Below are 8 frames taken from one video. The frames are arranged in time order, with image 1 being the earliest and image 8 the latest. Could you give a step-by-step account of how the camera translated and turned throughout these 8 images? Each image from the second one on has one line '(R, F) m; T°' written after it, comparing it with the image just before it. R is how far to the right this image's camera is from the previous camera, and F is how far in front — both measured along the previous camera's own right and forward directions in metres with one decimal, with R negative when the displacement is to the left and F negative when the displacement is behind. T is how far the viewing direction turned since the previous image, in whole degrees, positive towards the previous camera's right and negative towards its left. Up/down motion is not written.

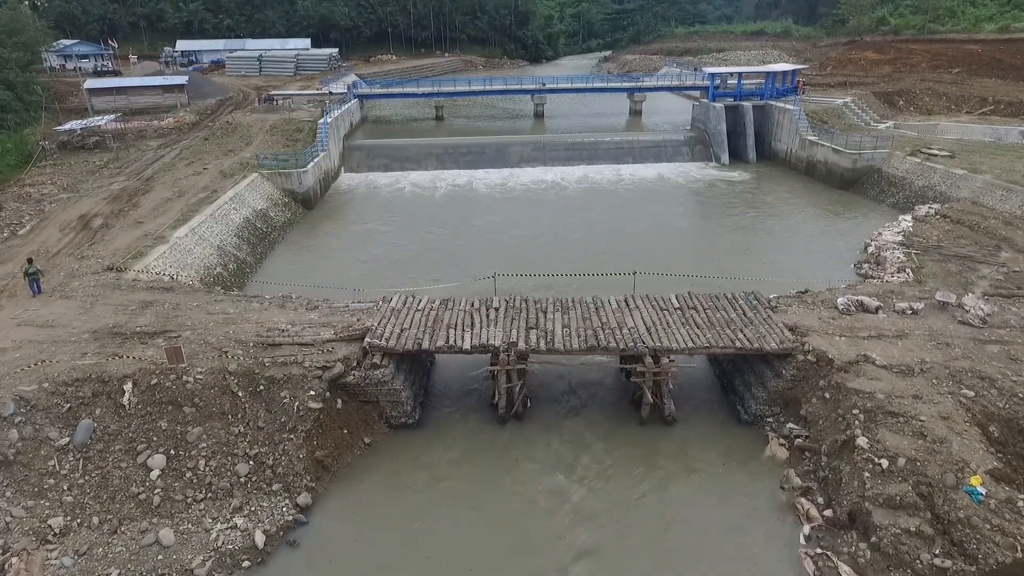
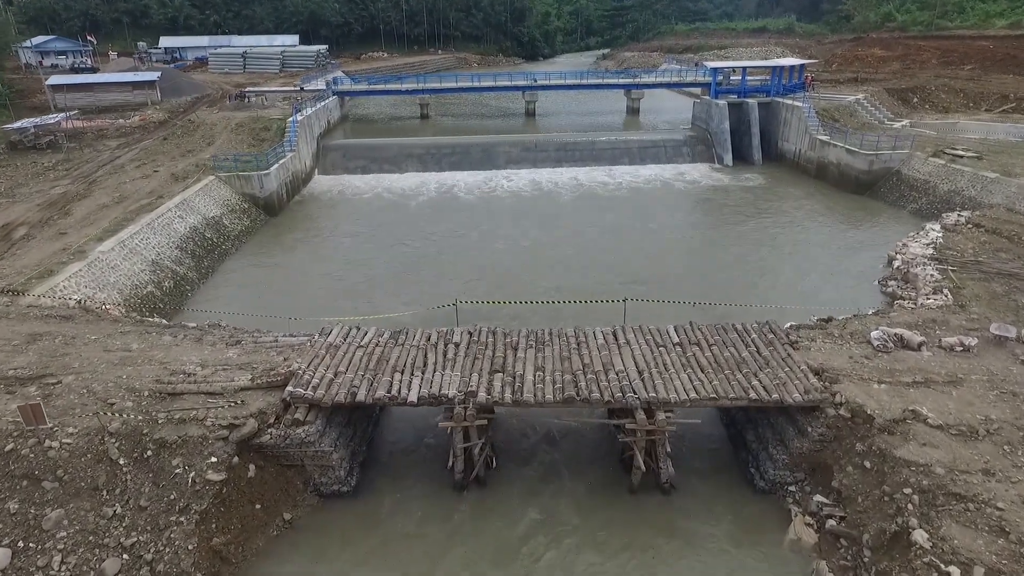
(+0.5, +2.0) m; 0°
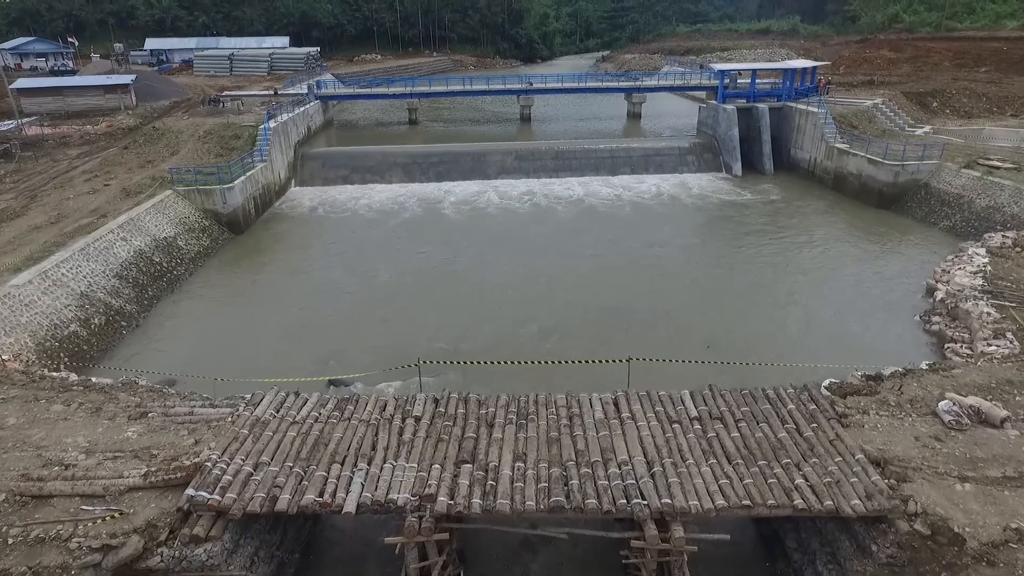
(+0.3, +1.9) m; 0°
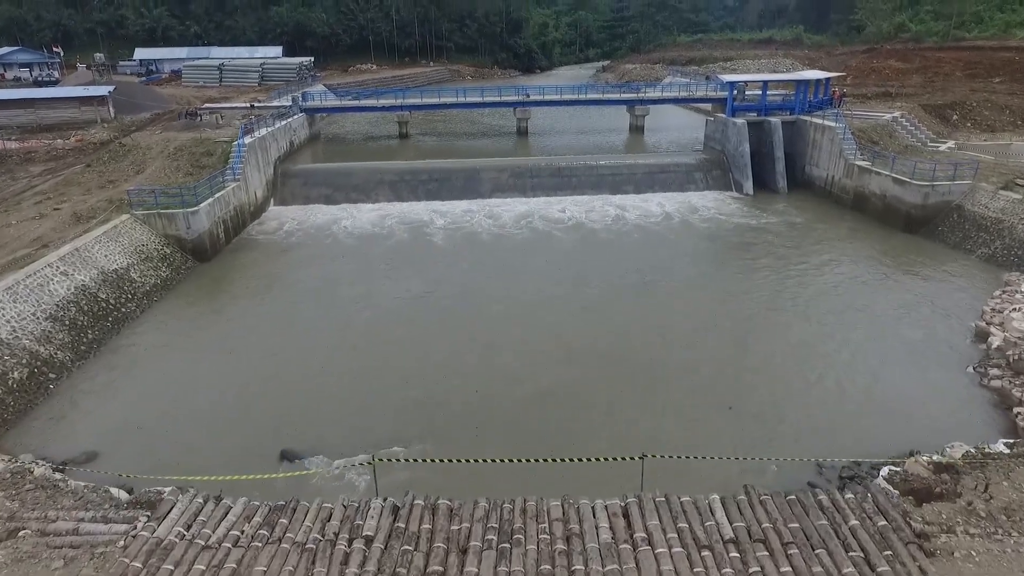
(+0.2, +1.7) m; 0°
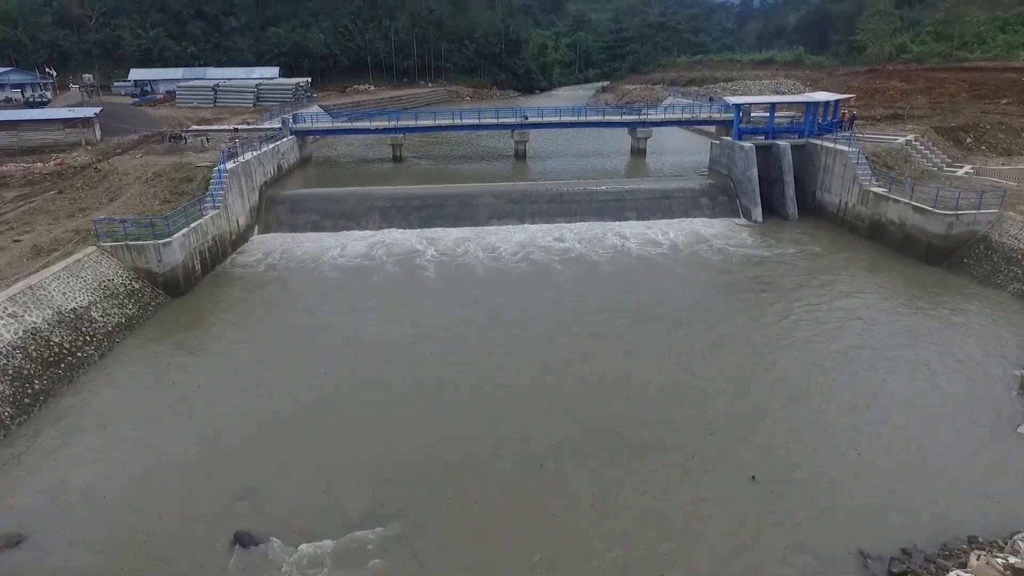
(+0.1, +1.2) m; 0°
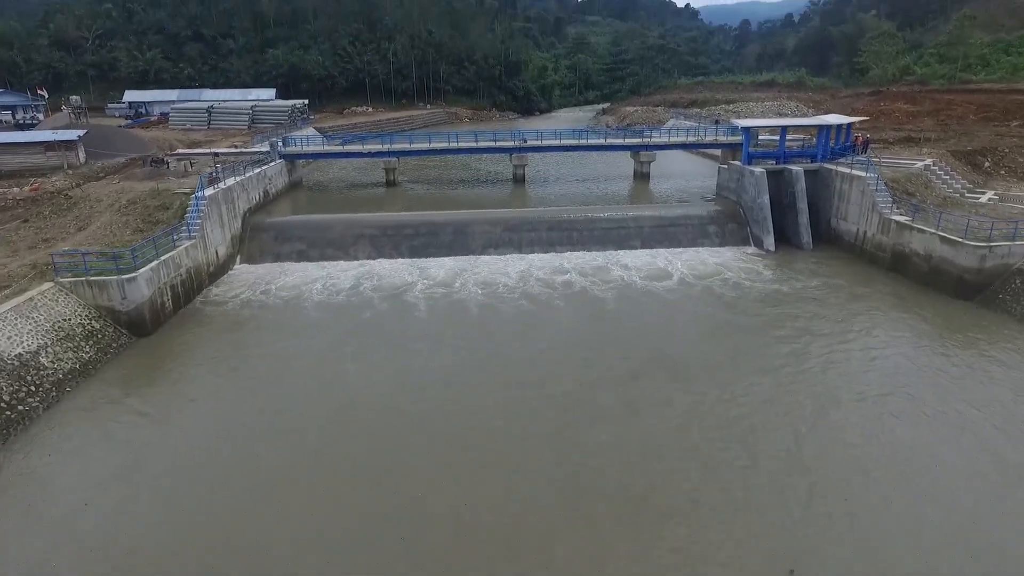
(+0.1, +1.3) m; 0°
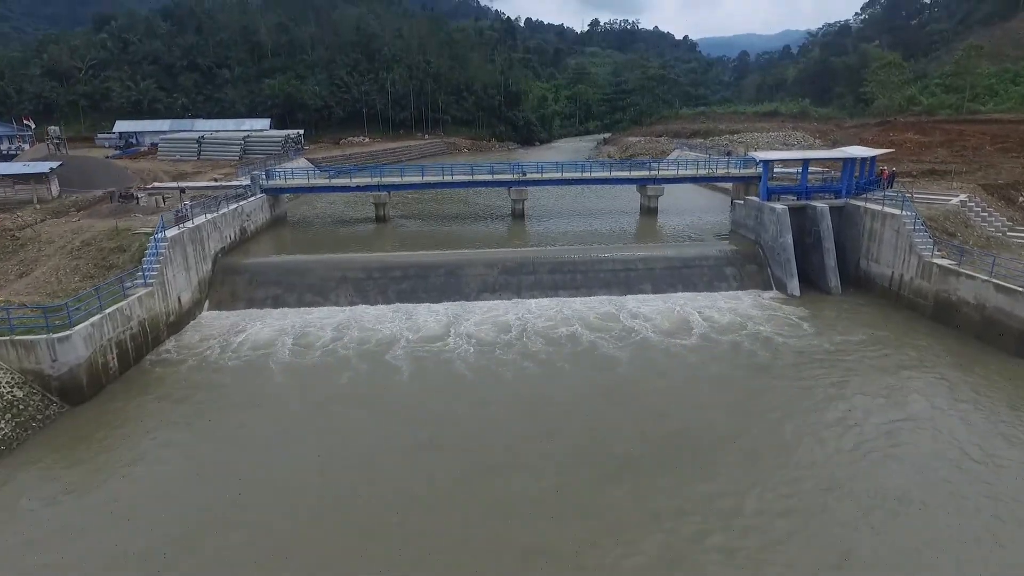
(+0.1, +2.0) m; 0°
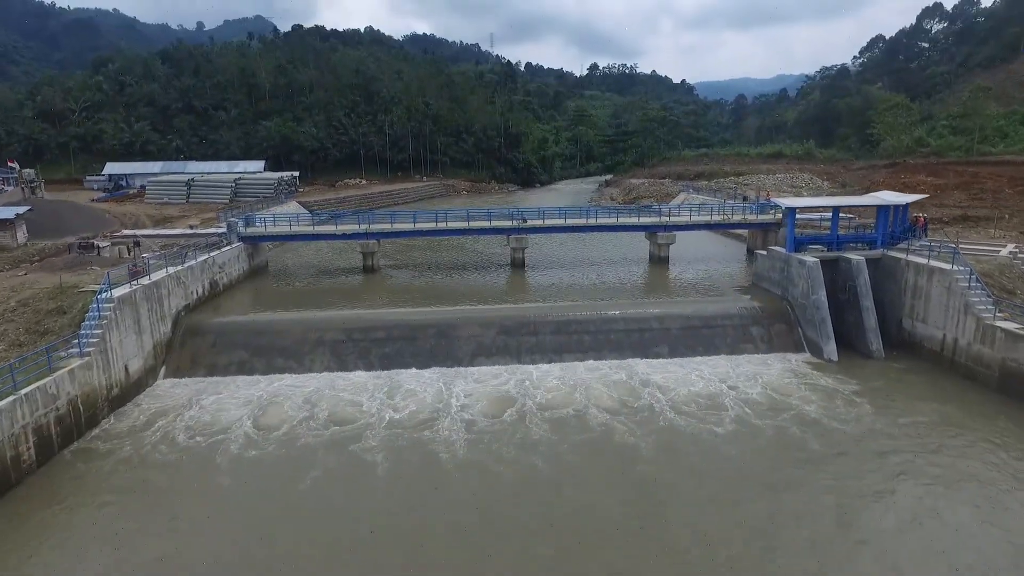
(0.0, +2.2) m; 0°
